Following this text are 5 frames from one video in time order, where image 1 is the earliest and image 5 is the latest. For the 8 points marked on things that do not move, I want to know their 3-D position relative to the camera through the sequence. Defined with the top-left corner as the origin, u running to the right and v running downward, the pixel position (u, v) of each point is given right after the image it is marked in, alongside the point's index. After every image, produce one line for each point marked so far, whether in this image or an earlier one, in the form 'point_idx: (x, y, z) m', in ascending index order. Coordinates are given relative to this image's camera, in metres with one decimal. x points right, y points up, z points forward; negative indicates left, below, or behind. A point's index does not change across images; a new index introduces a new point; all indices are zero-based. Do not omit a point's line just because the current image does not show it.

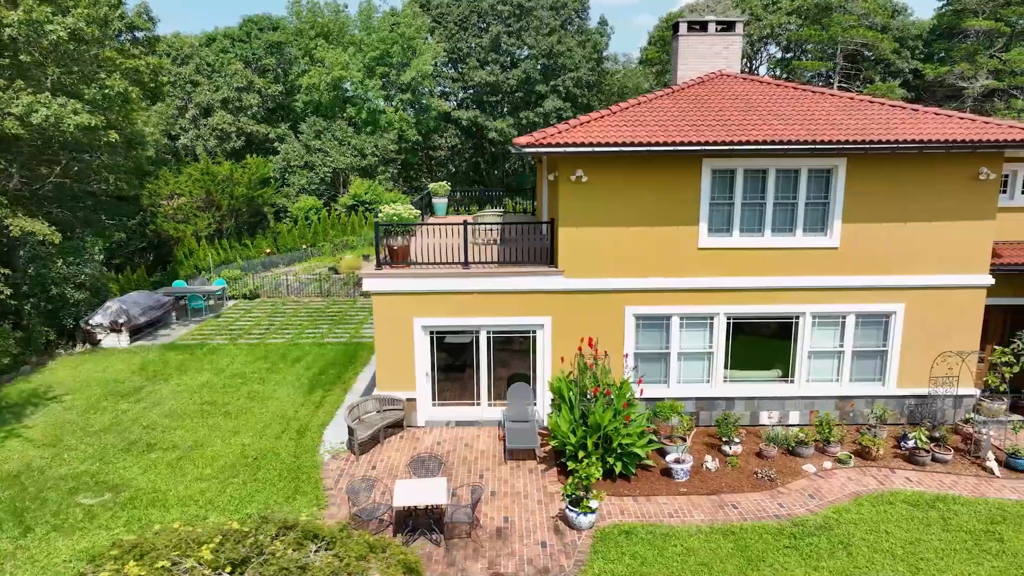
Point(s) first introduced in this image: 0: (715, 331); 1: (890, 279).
0: (+4.0, -0.9, +13.3) m
1: (+7.3, +0.2, +12.9) m
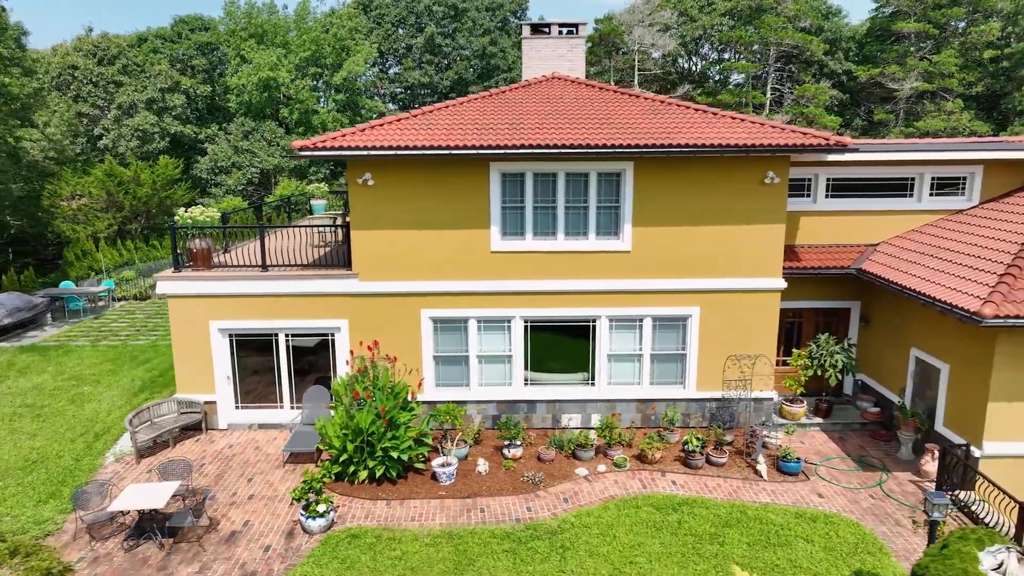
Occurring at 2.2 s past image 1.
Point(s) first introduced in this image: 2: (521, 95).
0: (0.0, -0.9, +13.3) m
1: (+3.3, +0.1, +13.0) m
2: (+0.2, +4.2, +14.7) m
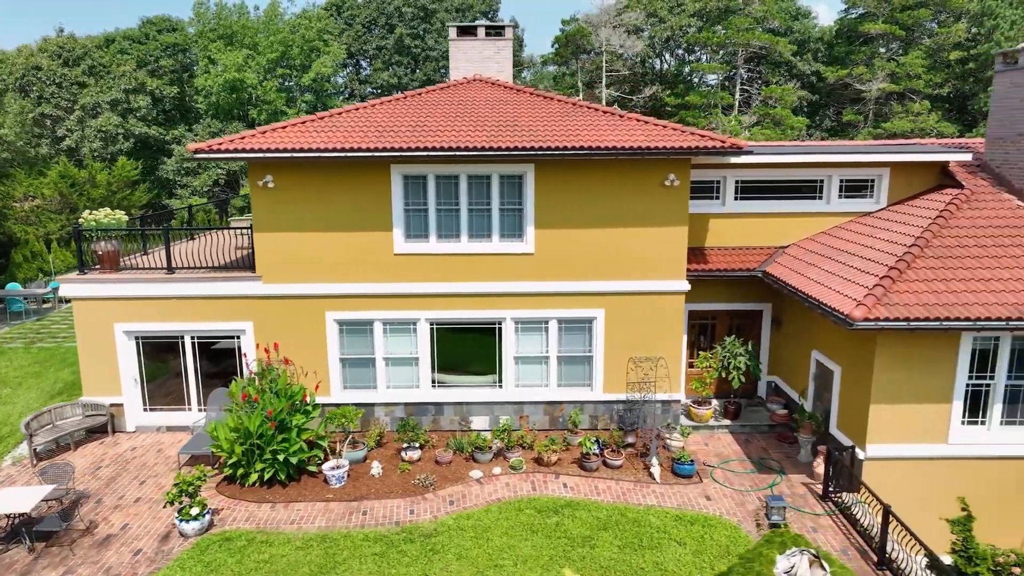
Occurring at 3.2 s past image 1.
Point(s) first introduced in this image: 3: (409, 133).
0: (-1.8, -1.0, +13.3) m
1: (+1.4, +0.1, +13.0) m
2: (-1.6, +4.2, +14.7) m
3: (-2.0, +3.0, +12.9) m
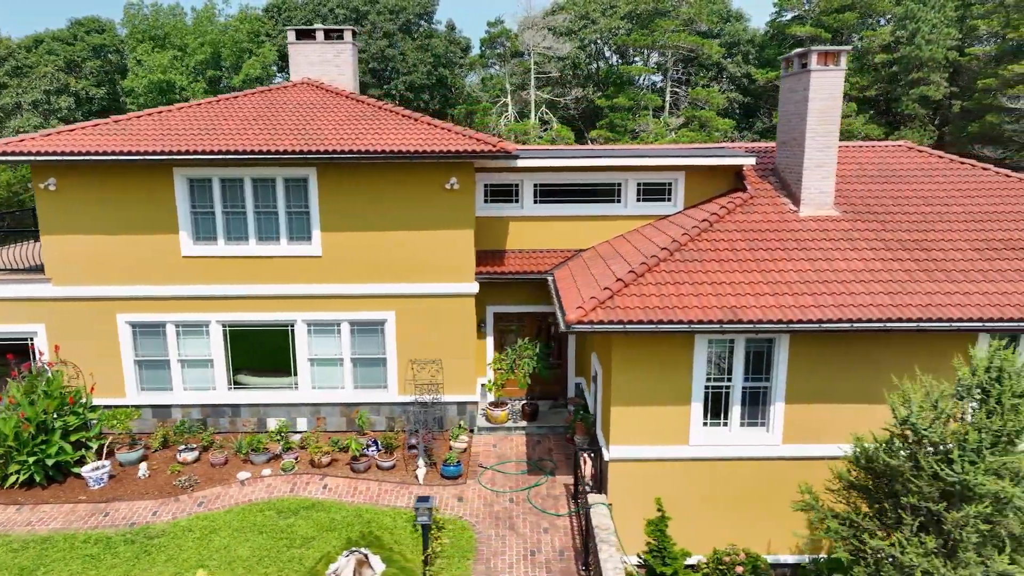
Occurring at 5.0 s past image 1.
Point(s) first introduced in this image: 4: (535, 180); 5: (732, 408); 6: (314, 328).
0: (-6.0, -1.0, +13.4) m
1: (-2.7, 0.0, +13.1) m
2: (-5.8, +4.1, +14.7) m
3: (-6.1, +2.9, +12.9) m
4: (+0.5, +2.2, +13.8) m
5: (+3.6, -1.9, +10.9) m
6: (-3.9, -0.8, +13.4) m
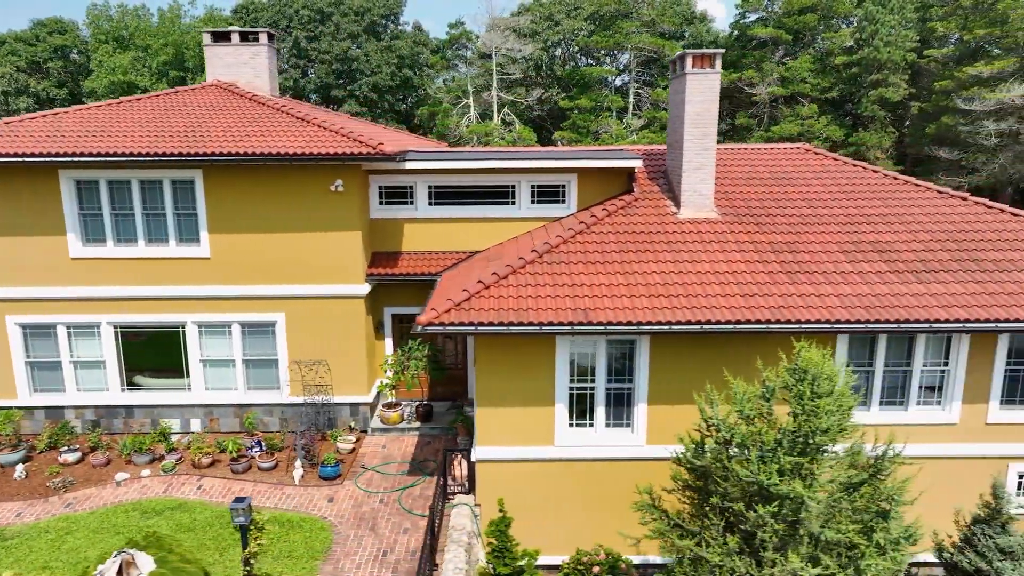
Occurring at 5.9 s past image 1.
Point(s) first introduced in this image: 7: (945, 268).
0: (-8.2, -1.1, +13.4) m
1: (-4.9, 0.0, +13.1) m
2: (-8.0, +4.1, +14.8) m
3: (-8.3, +2.9, +13.0) m
4: (-1.7, +2.2, +13.9) m
5: (+1.4, -2.0, +10.9) m
6: (-6.1, -0.8, +13.4) m
7: (+7.0, +0.3, +10.9) m
